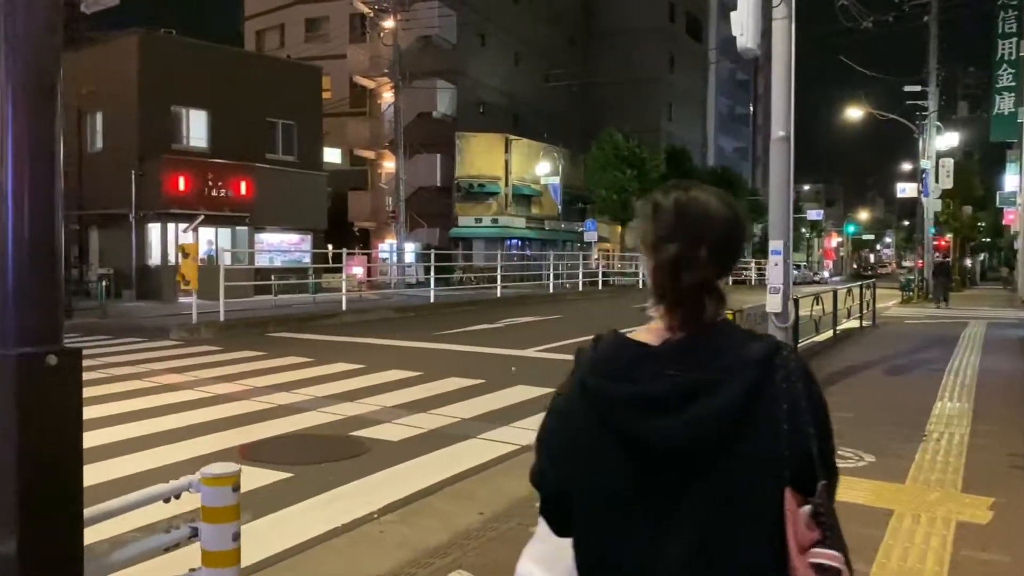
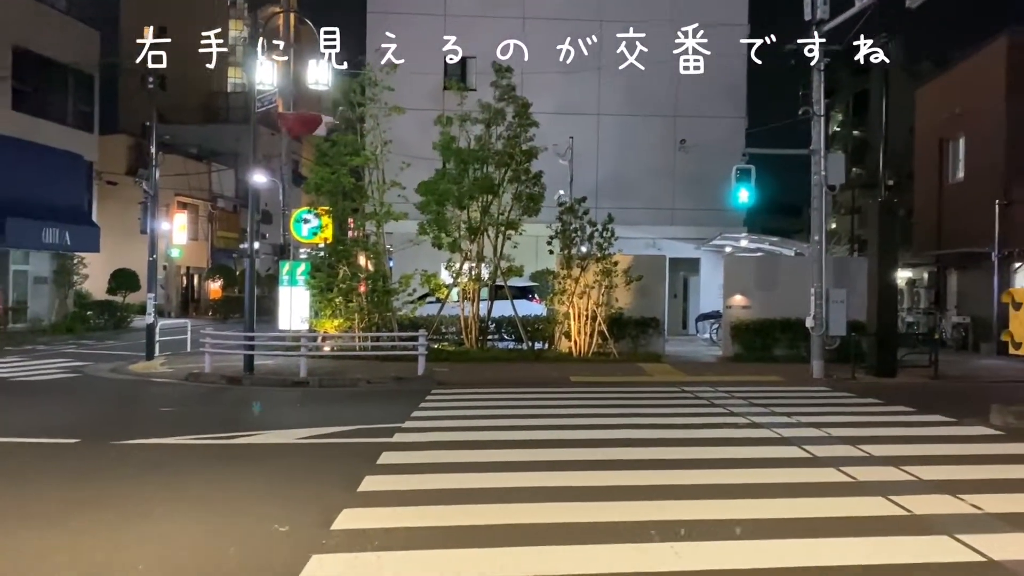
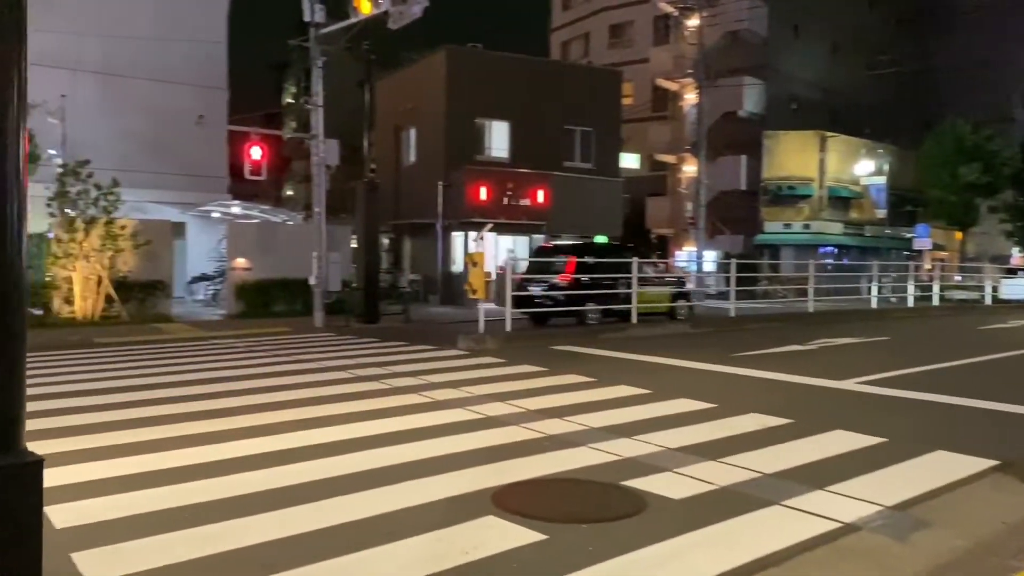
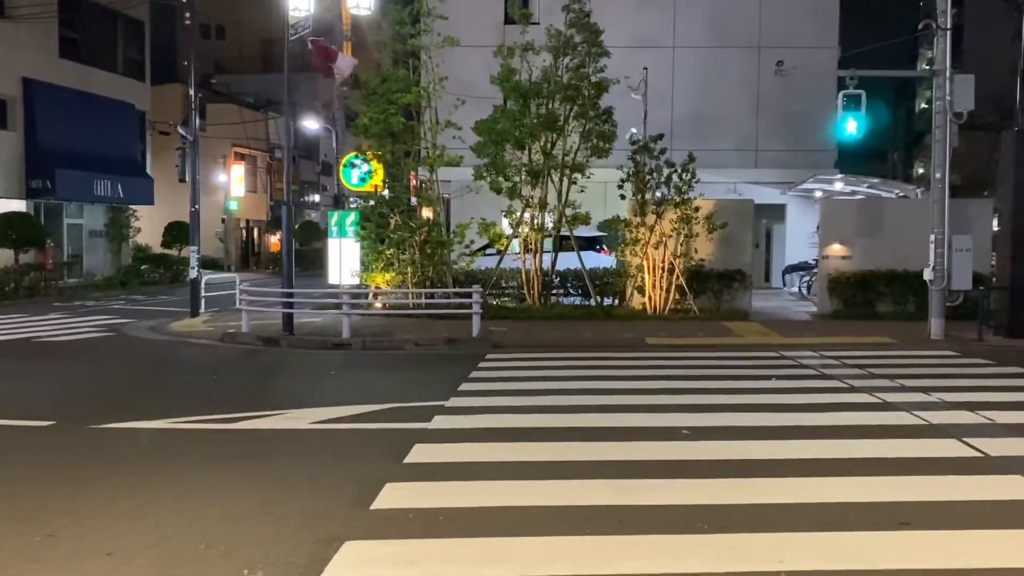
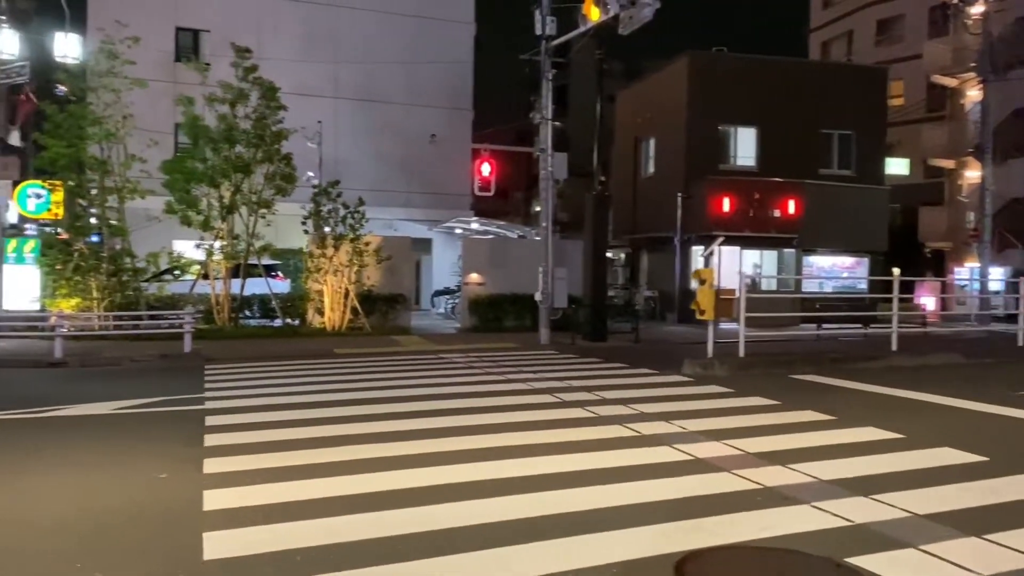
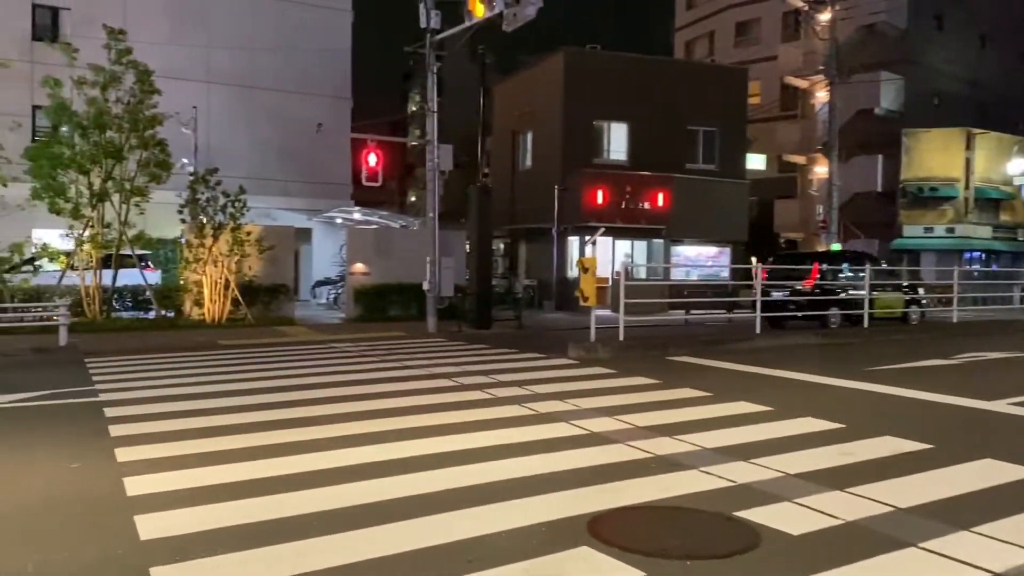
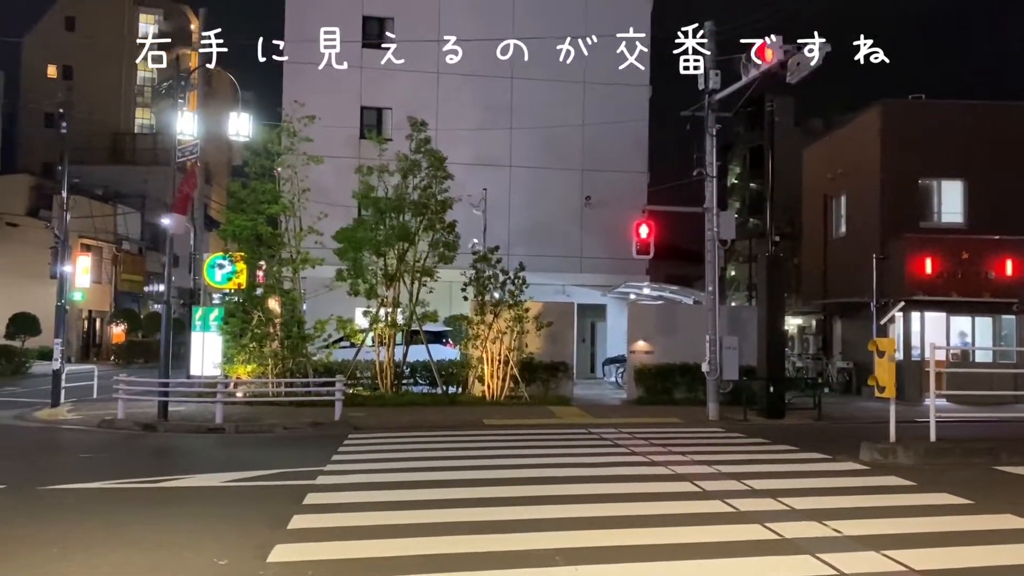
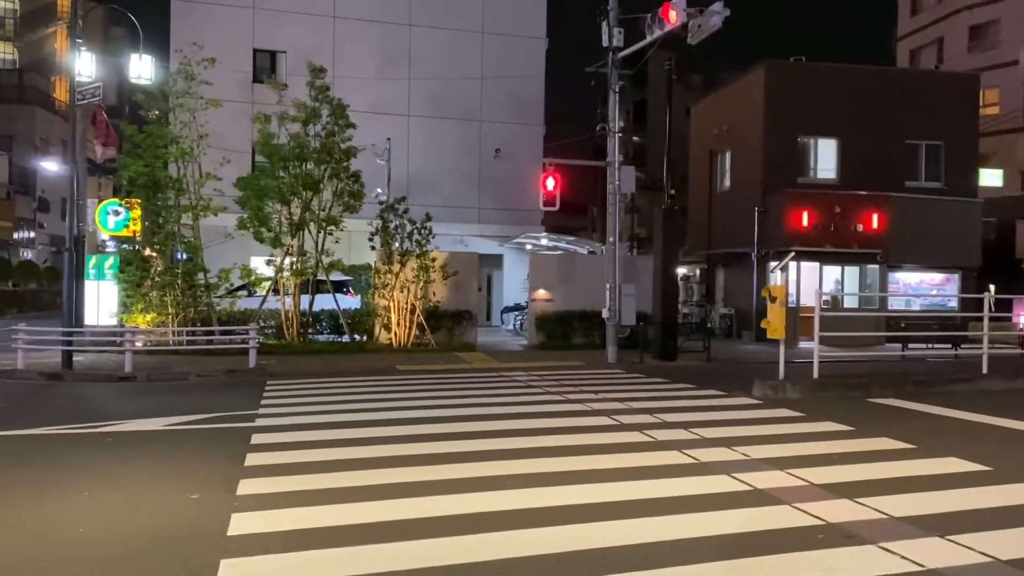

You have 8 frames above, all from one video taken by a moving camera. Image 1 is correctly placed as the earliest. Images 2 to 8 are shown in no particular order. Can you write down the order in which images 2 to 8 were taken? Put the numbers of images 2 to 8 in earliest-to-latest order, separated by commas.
3, 6, 5, 8, 7, 2, 4
